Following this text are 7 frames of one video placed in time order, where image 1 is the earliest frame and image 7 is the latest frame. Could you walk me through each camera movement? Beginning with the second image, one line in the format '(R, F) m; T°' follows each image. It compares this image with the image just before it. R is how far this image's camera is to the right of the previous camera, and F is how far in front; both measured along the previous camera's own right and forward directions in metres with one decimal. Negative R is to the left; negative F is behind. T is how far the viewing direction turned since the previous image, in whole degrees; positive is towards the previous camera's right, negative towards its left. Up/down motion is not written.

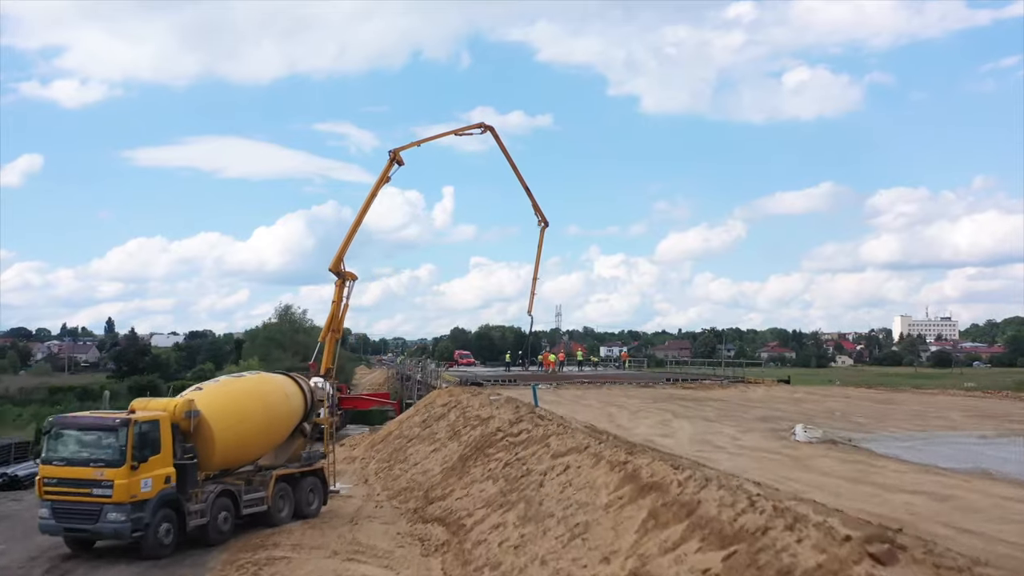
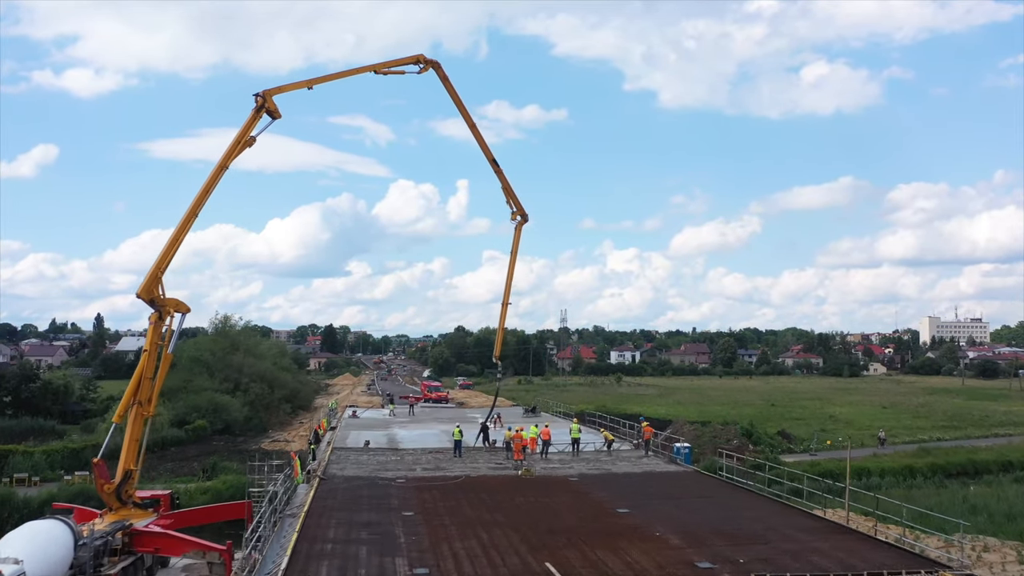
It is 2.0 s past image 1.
(+1.7, +13.3) m; -1°
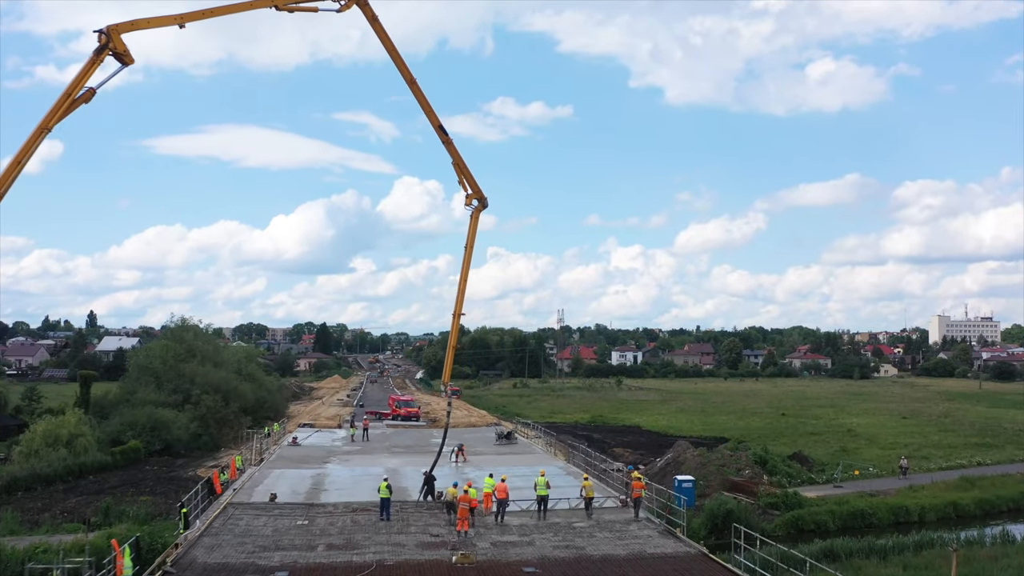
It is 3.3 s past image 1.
(+1.3, +5.3) m; 0°
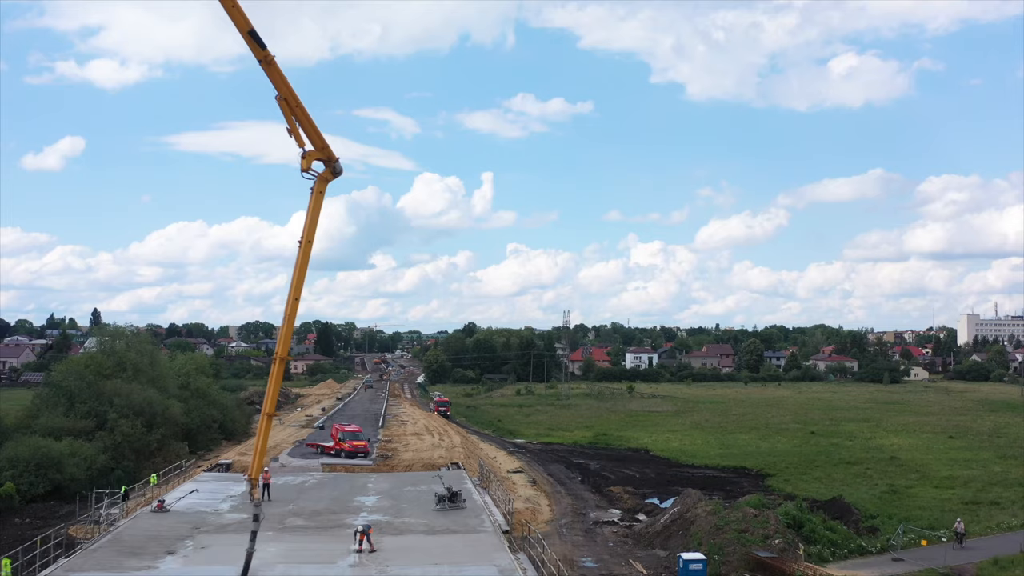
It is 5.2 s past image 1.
(+2.0, +7.5) m; -1°
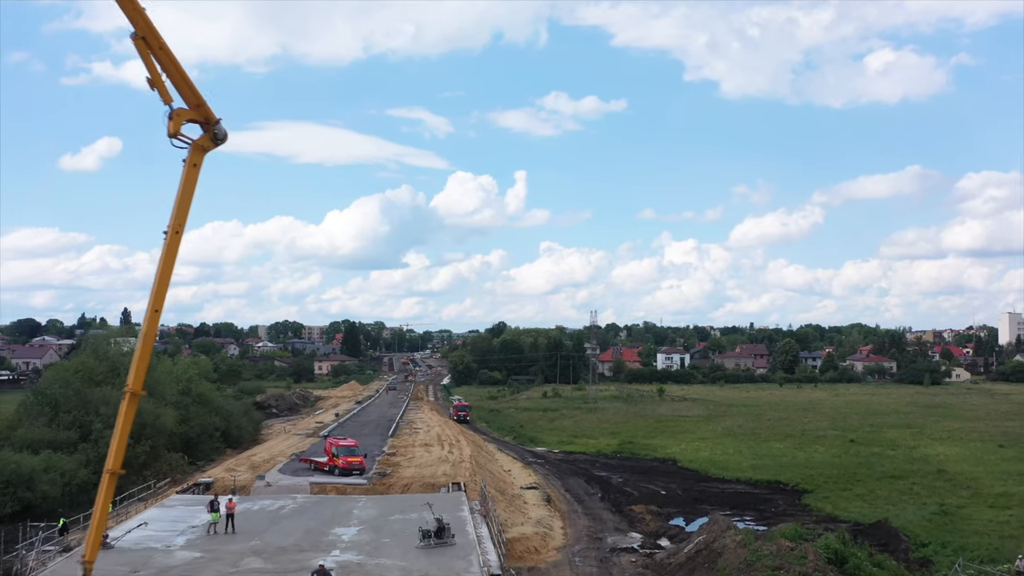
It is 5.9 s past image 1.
(+0.8, +2.8) m; -2°
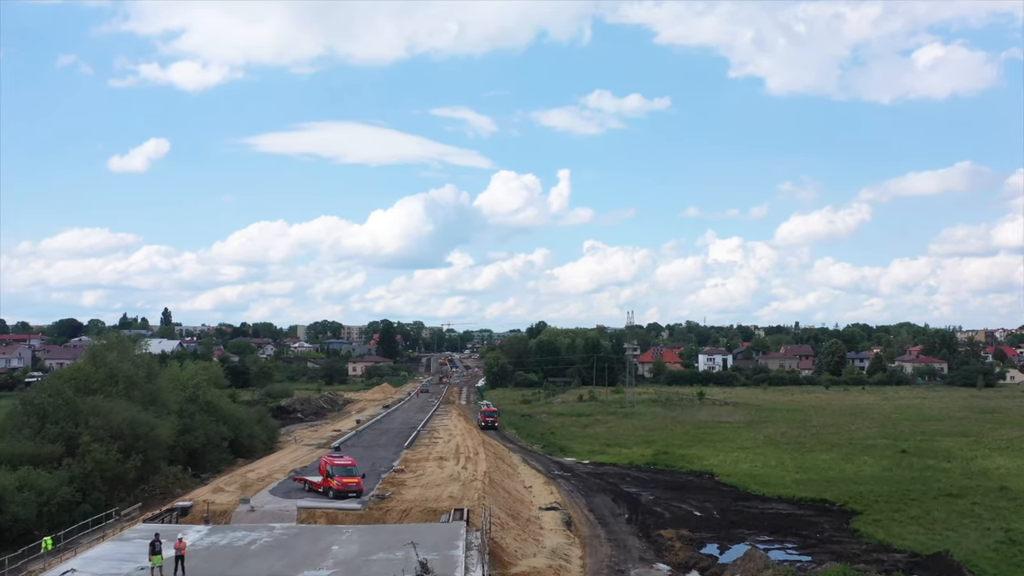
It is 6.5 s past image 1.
(+1.0, +2.9) m; -3°
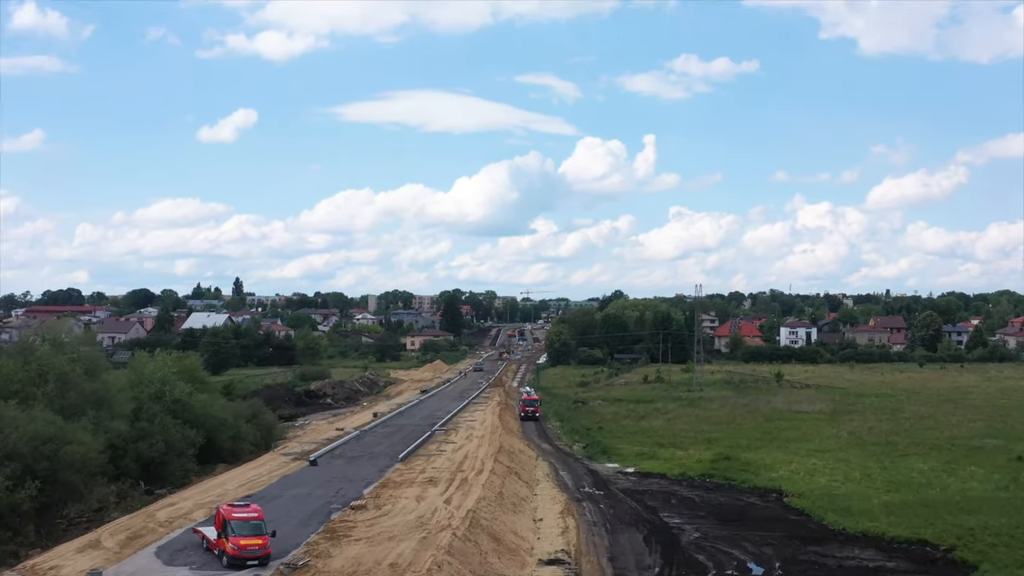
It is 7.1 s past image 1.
(+3.0, +8.0) m; -6°
